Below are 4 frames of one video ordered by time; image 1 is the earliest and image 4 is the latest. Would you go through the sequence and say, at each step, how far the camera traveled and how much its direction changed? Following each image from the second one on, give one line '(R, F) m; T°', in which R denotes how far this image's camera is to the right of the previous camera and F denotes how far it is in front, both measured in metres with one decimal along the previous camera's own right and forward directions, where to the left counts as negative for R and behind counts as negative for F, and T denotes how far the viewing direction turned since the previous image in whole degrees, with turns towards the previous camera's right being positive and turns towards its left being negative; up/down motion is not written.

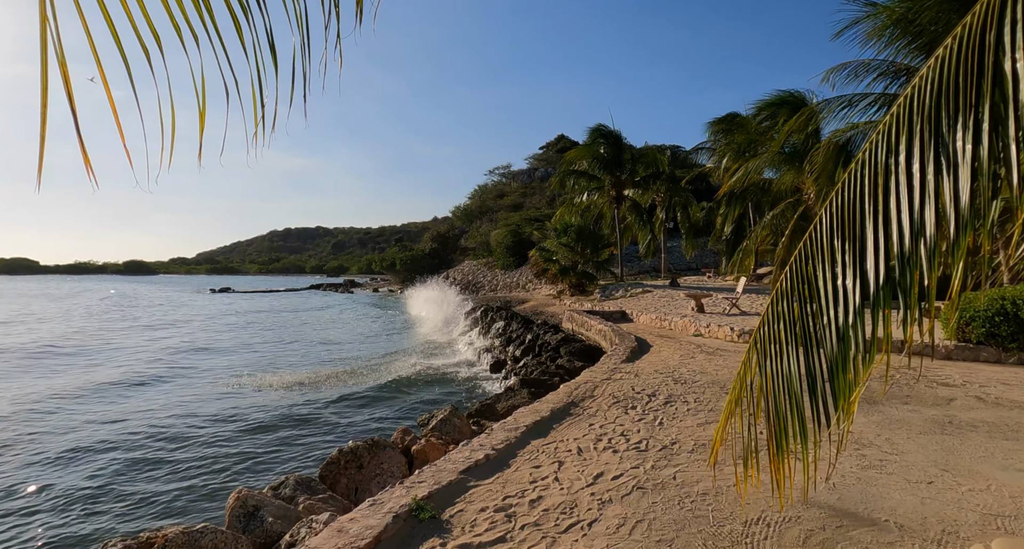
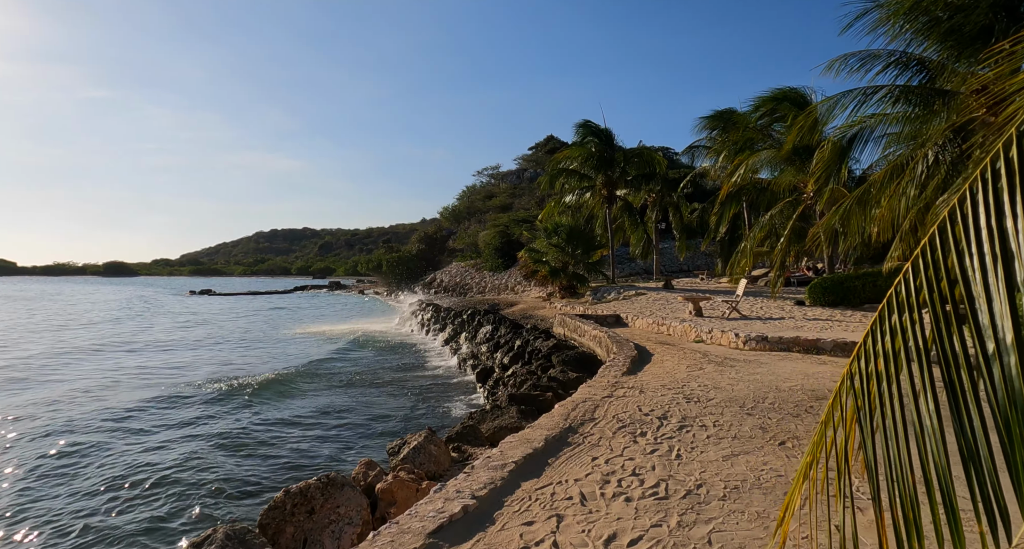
(0.0, +0.9) m; +1°
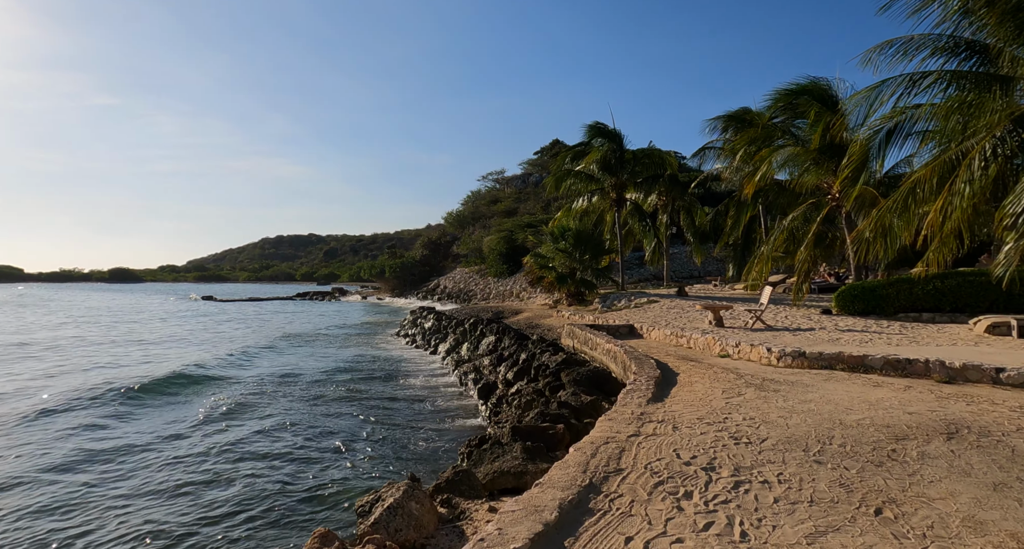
(0.0, +1.1) m; -1°
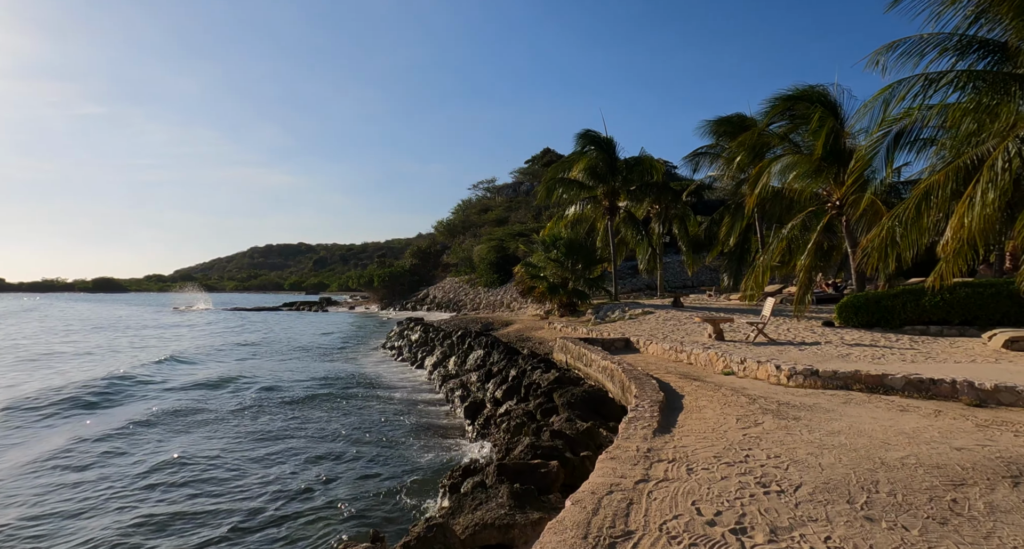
(0.0, +0.8) m; +1°
